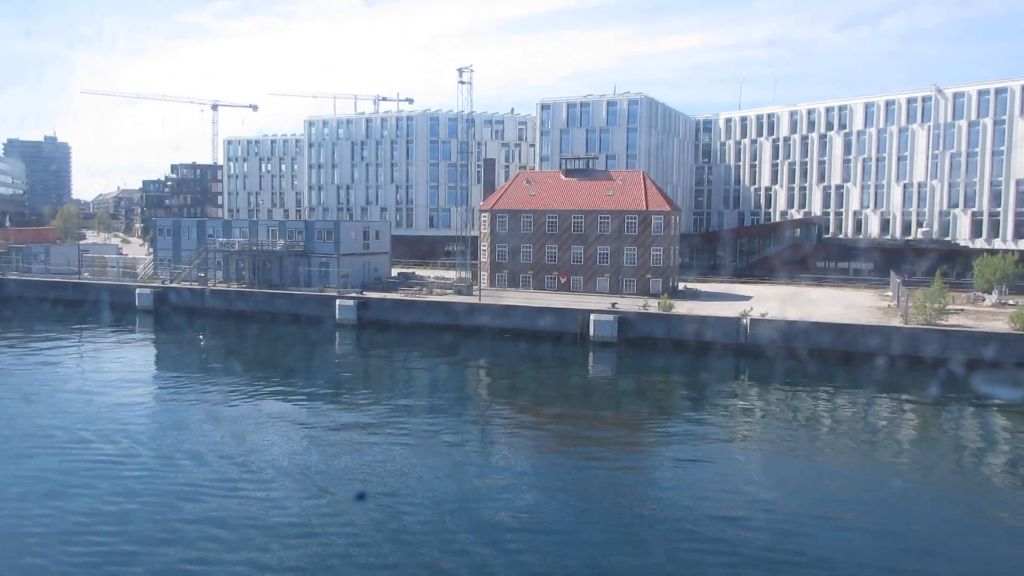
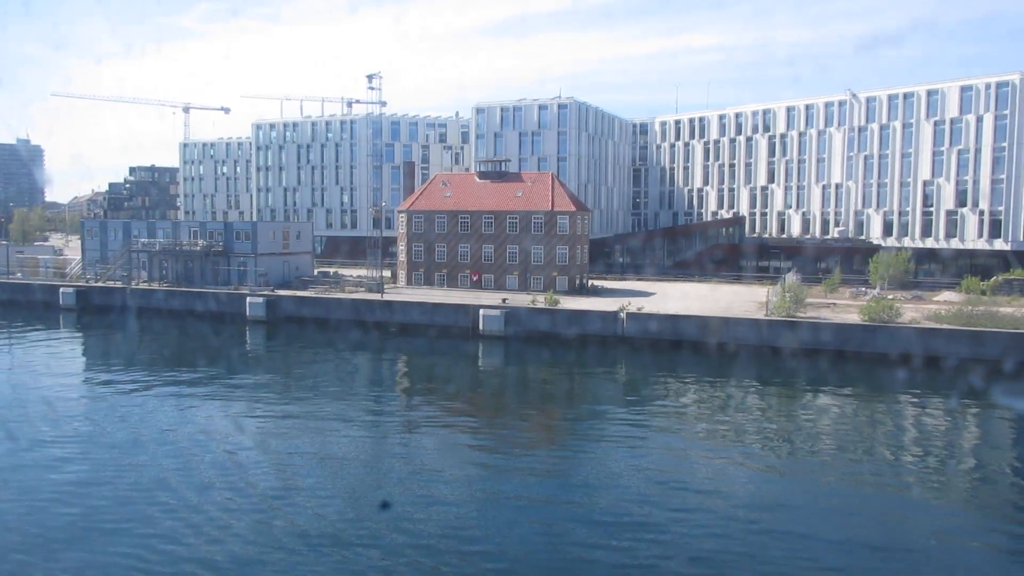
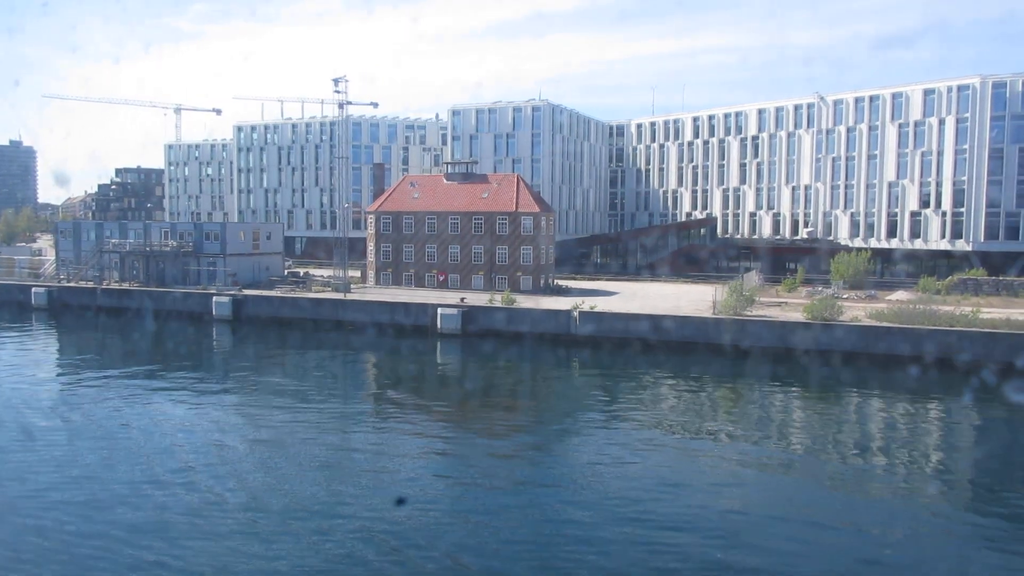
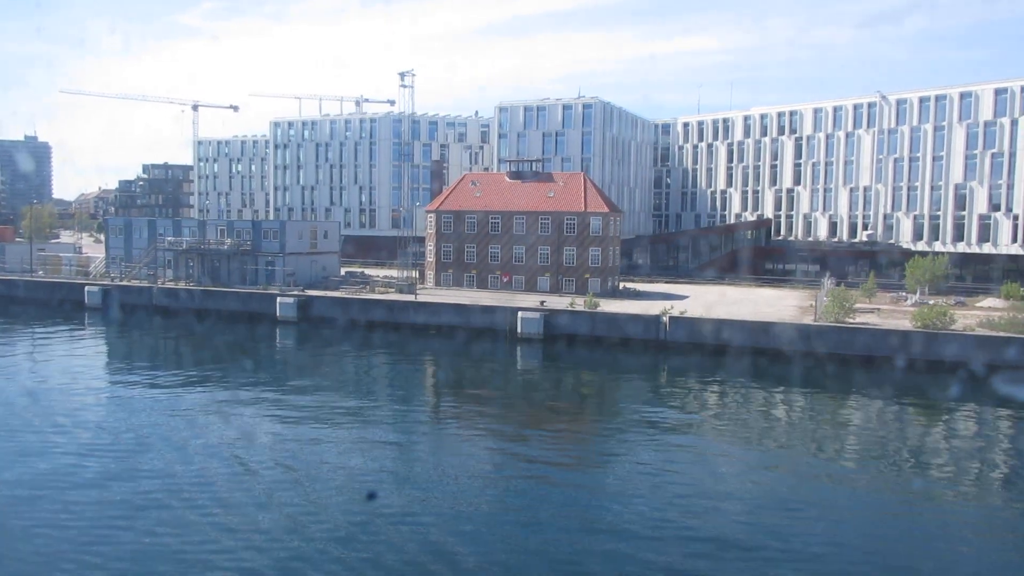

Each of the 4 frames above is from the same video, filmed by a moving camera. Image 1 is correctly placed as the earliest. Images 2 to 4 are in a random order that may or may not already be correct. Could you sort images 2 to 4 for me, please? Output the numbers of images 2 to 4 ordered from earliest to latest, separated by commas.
4, 2, 3
